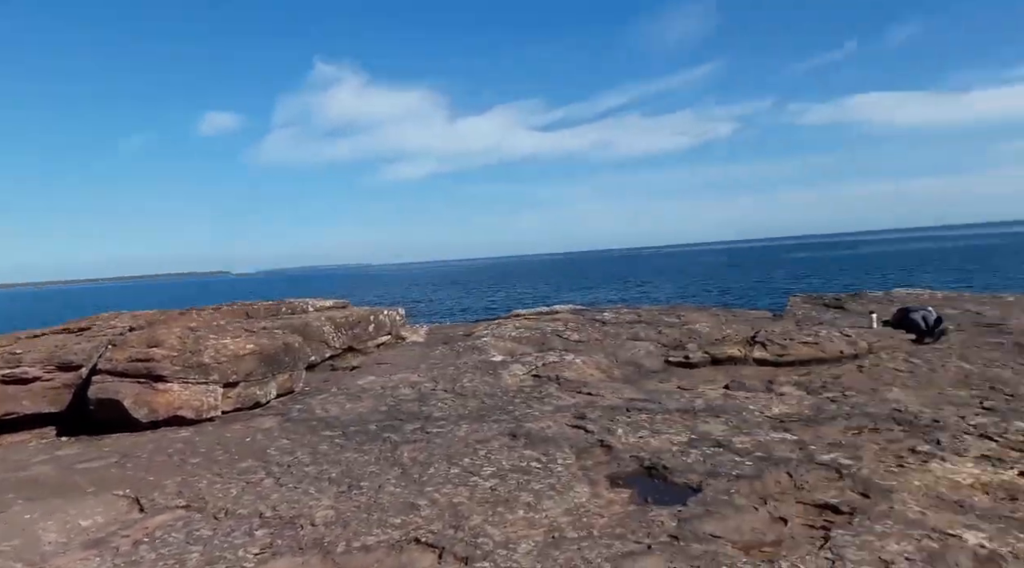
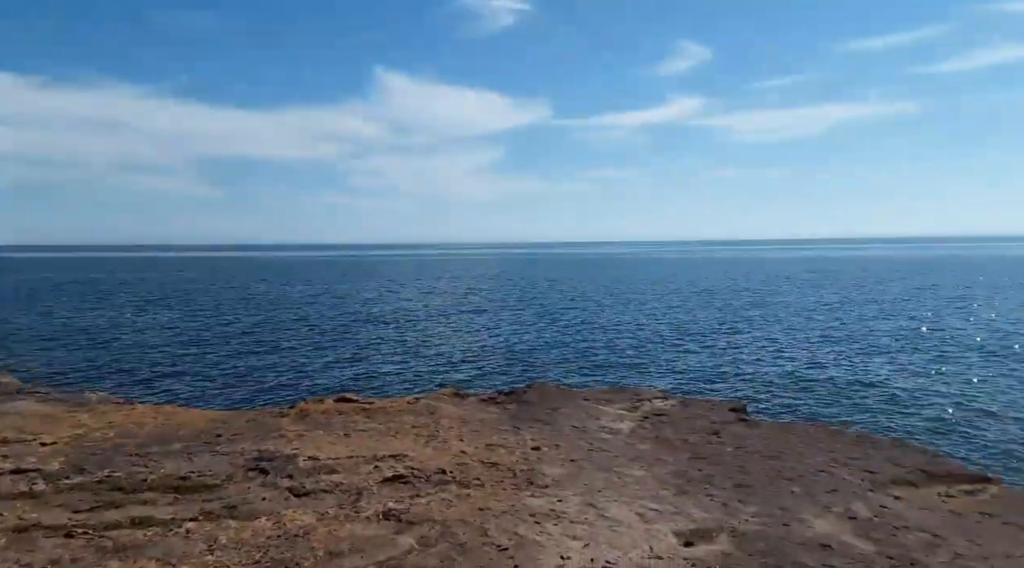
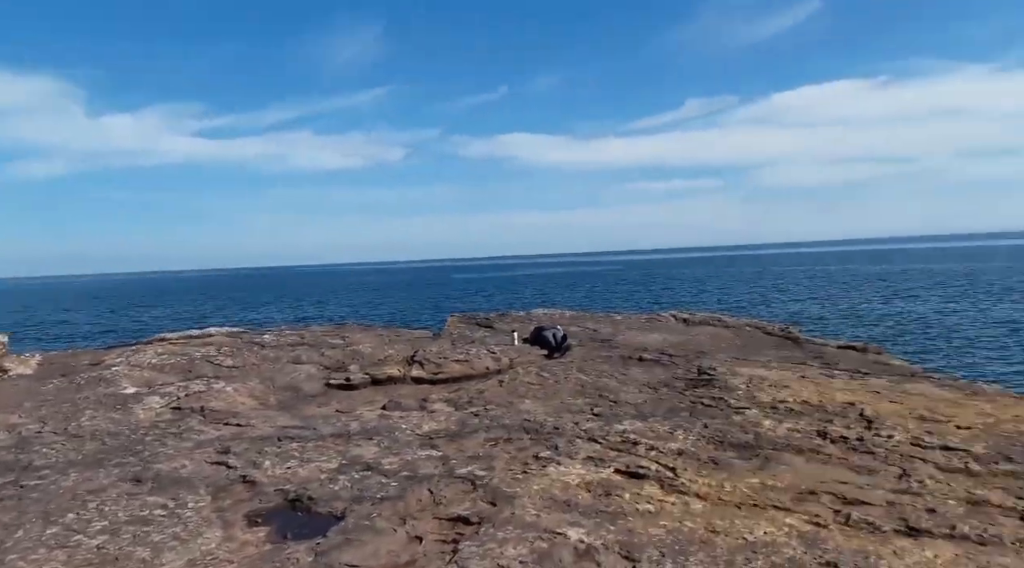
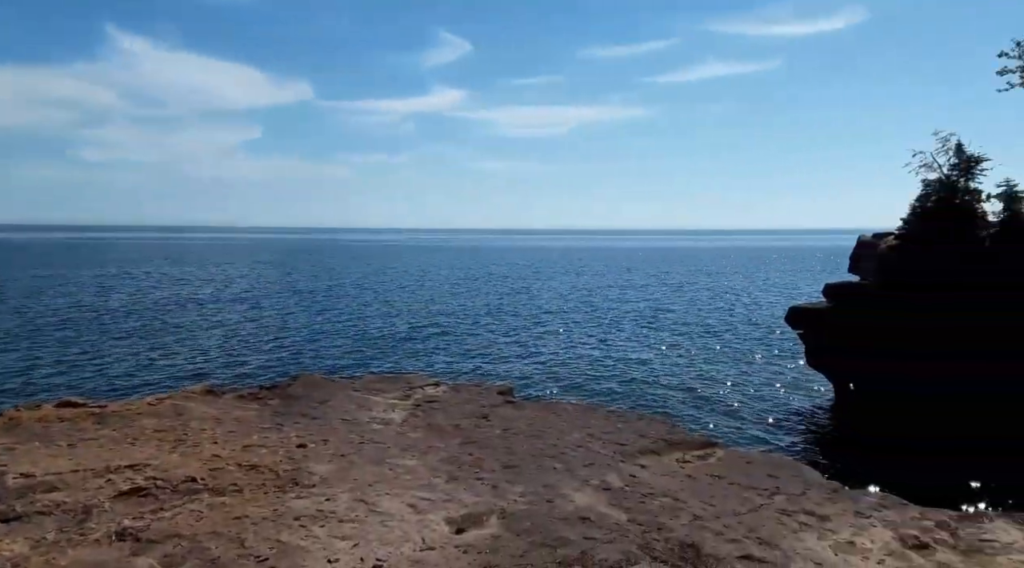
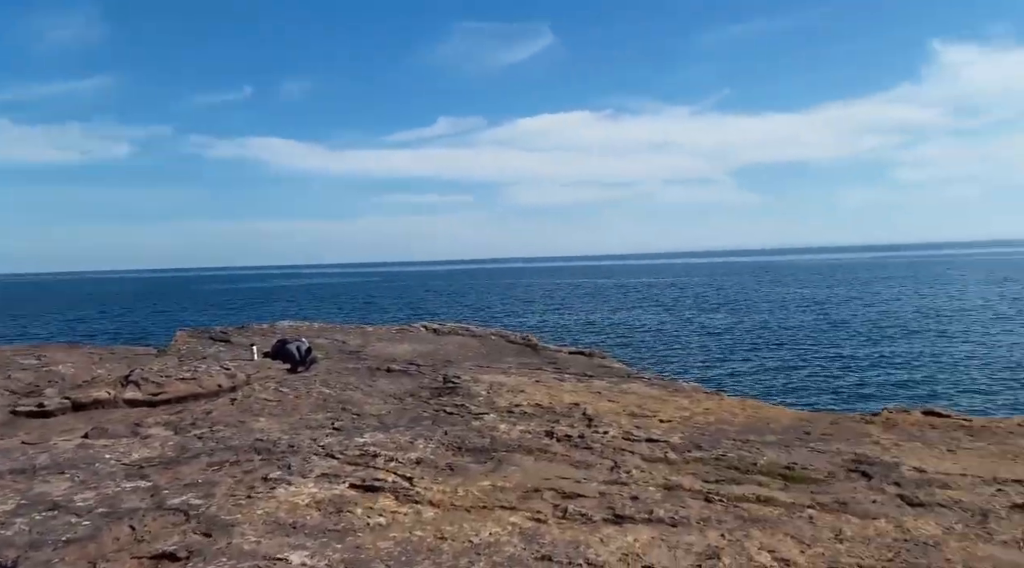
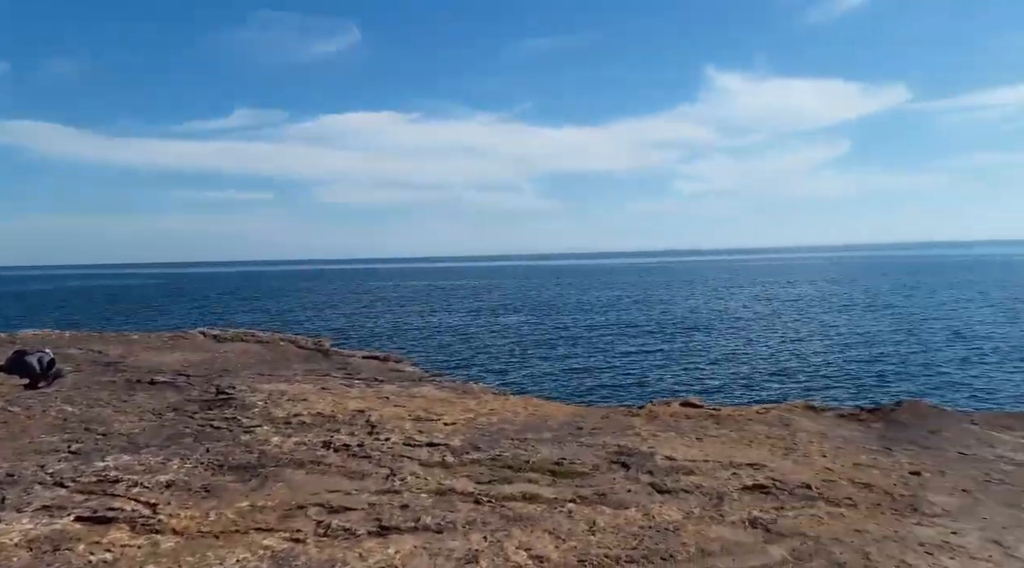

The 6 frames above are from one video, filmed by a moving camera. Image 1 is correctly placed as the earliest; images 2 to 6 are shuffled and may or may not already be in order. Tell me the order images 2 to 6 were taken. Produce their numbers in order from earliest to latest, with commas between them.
3, 5, 6, 2, 4
